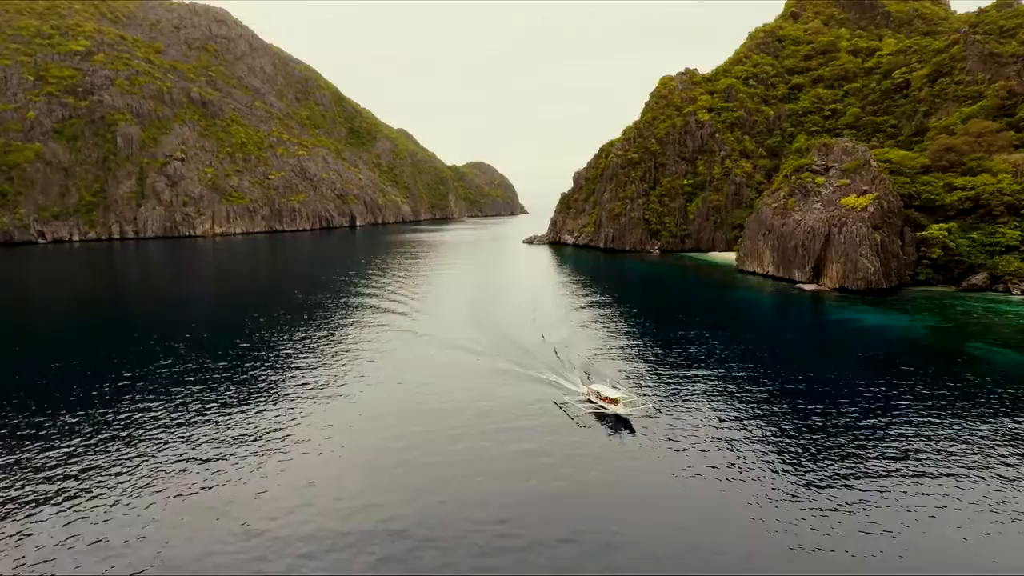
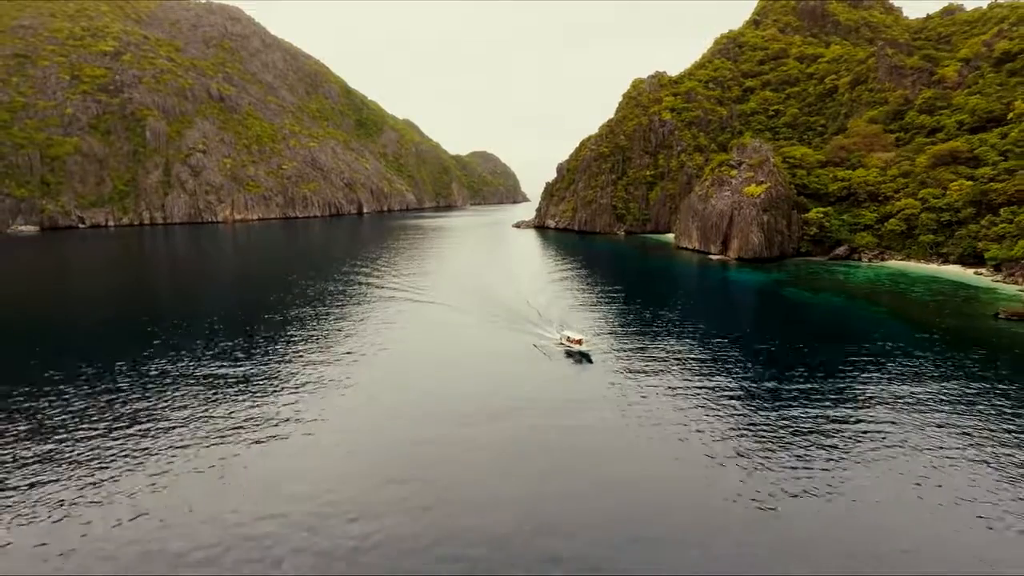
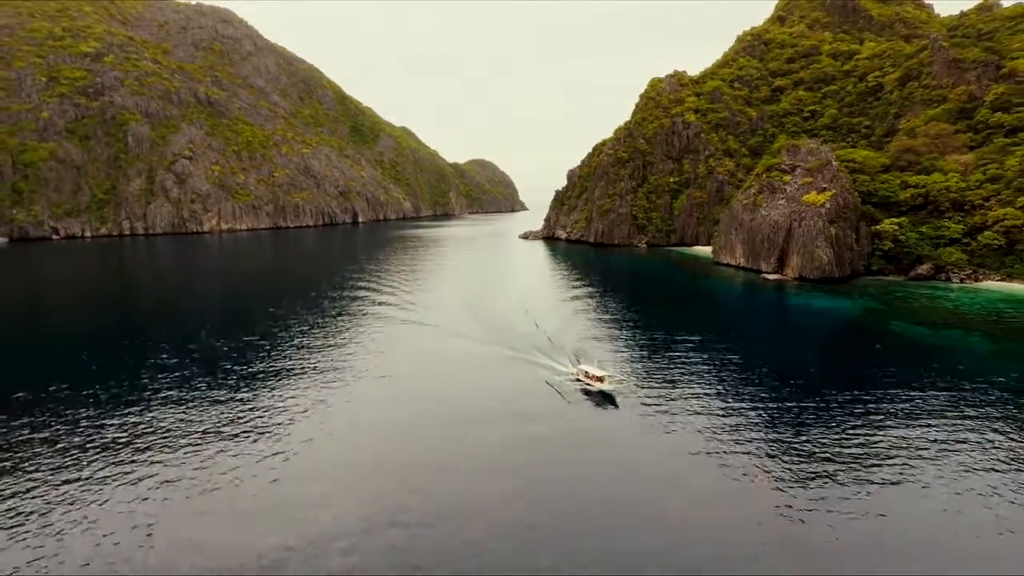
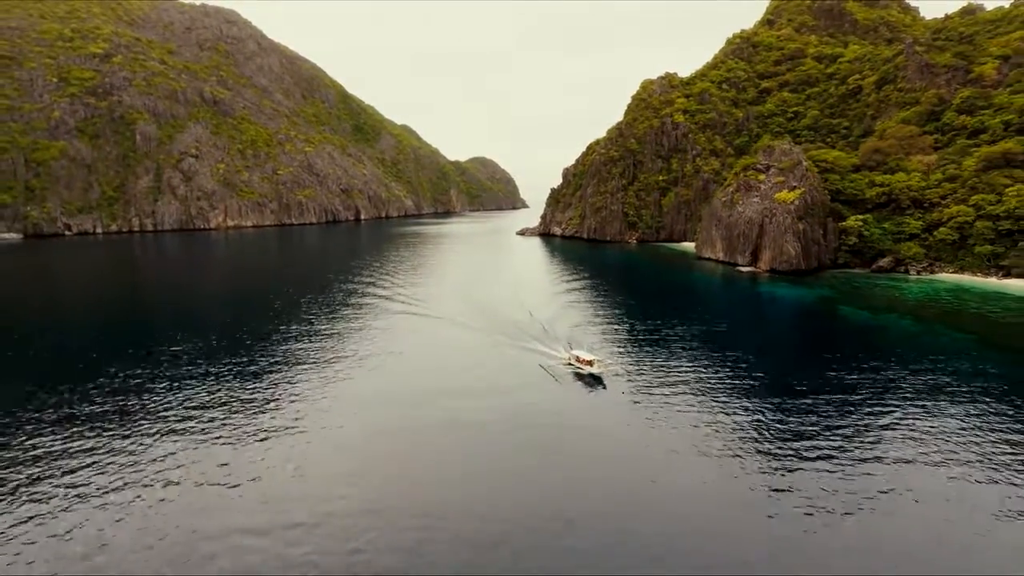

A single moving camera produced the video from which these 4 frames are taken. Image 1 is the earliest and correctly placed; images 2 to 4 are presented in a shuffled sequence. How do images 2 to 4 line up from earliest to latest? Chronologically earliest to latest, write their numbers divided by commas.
3, 4, 2
